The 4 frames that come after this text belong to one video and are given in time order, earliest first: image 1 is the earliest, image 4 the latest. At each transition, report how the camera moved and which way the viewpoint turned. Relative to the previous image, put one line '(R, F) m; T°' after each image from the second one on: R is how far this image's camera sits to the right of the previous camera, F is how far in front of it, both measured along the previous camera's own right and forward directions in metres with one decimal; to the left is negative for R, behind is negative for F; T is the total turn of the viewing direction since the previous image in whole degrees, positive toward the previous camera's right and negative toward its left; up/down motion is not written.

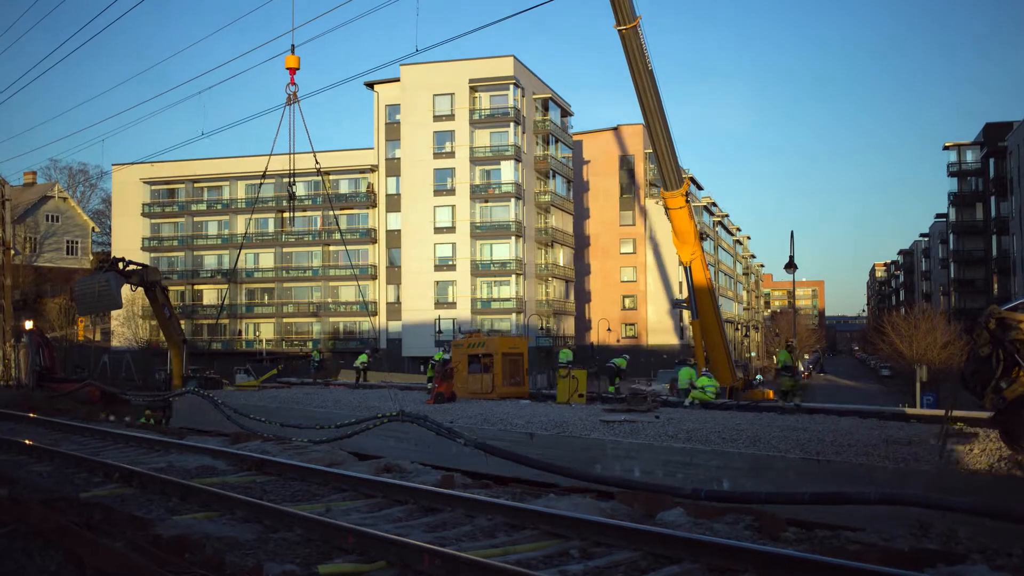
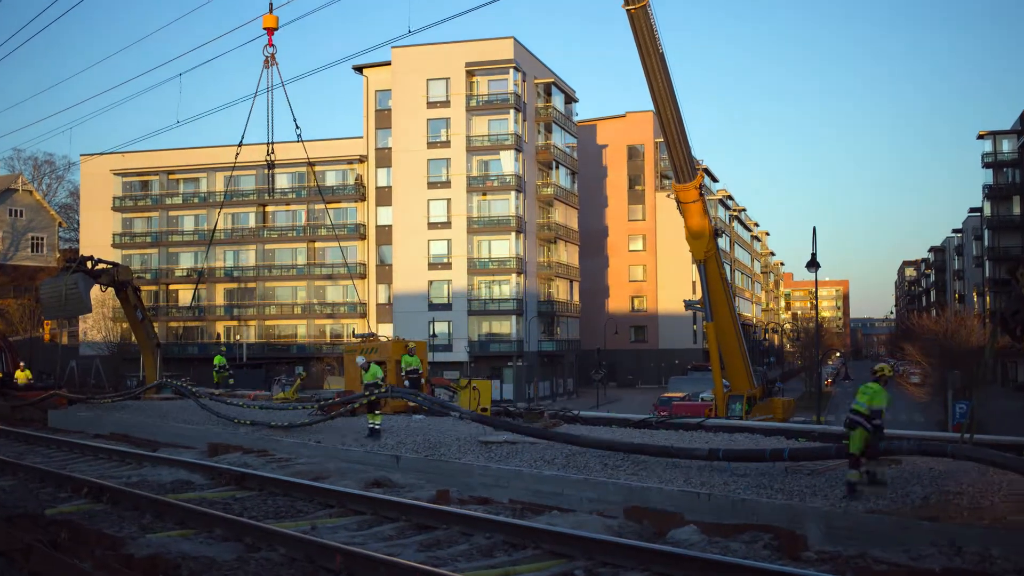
(0.0, +0.9) m; 0°
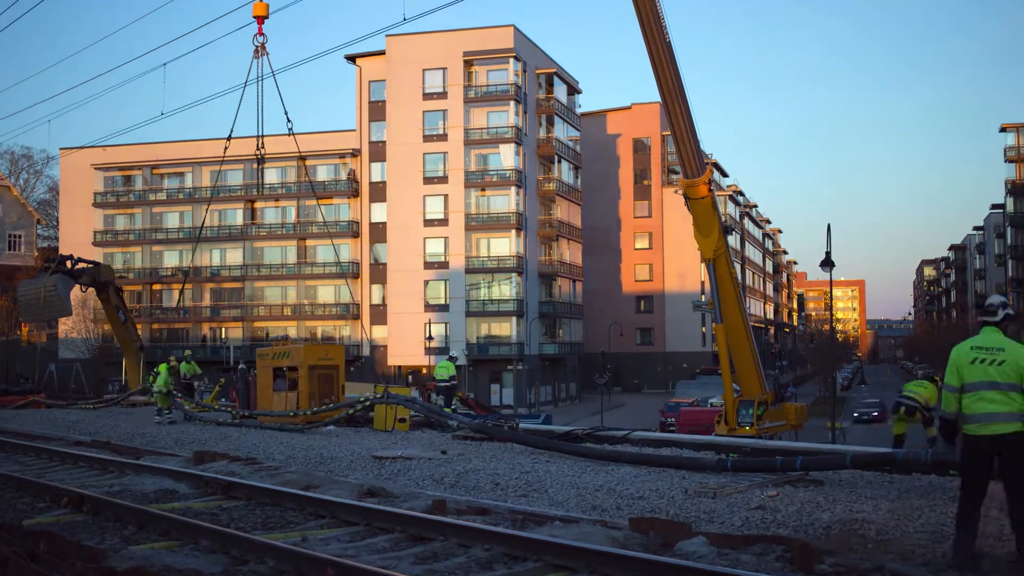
(0.0, +0.5) m; 0°
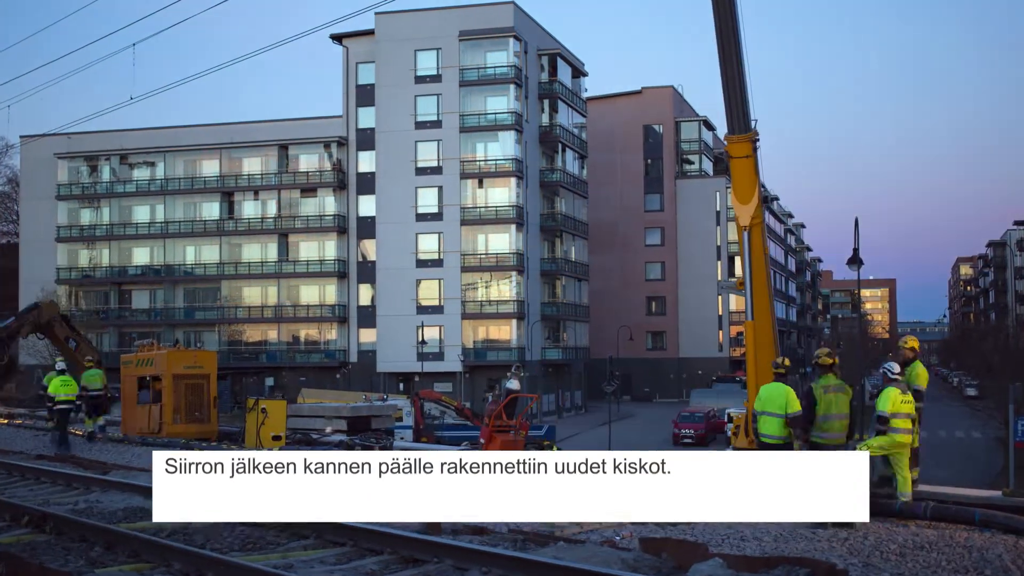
(0.0, +0.9) m; 0°
